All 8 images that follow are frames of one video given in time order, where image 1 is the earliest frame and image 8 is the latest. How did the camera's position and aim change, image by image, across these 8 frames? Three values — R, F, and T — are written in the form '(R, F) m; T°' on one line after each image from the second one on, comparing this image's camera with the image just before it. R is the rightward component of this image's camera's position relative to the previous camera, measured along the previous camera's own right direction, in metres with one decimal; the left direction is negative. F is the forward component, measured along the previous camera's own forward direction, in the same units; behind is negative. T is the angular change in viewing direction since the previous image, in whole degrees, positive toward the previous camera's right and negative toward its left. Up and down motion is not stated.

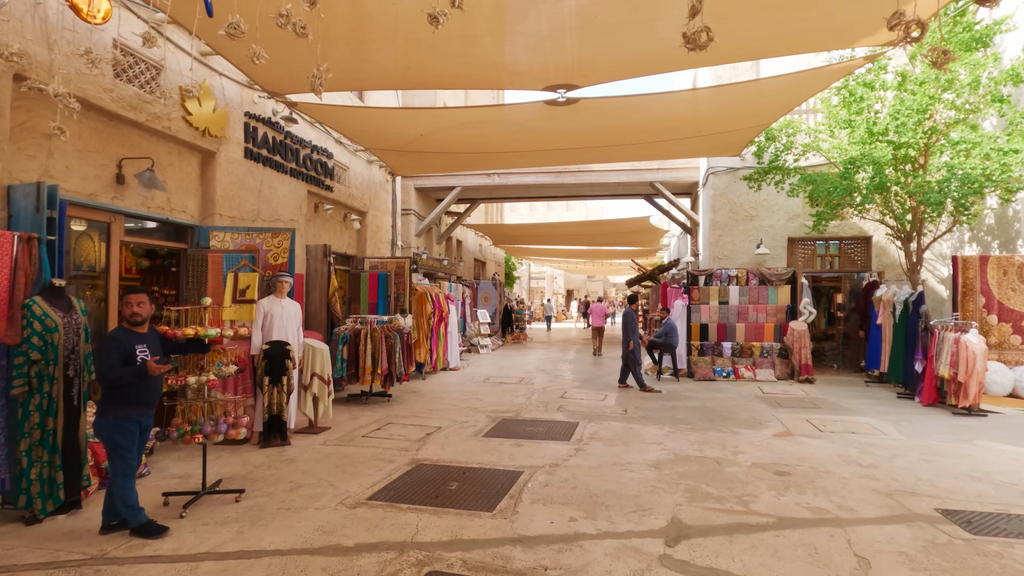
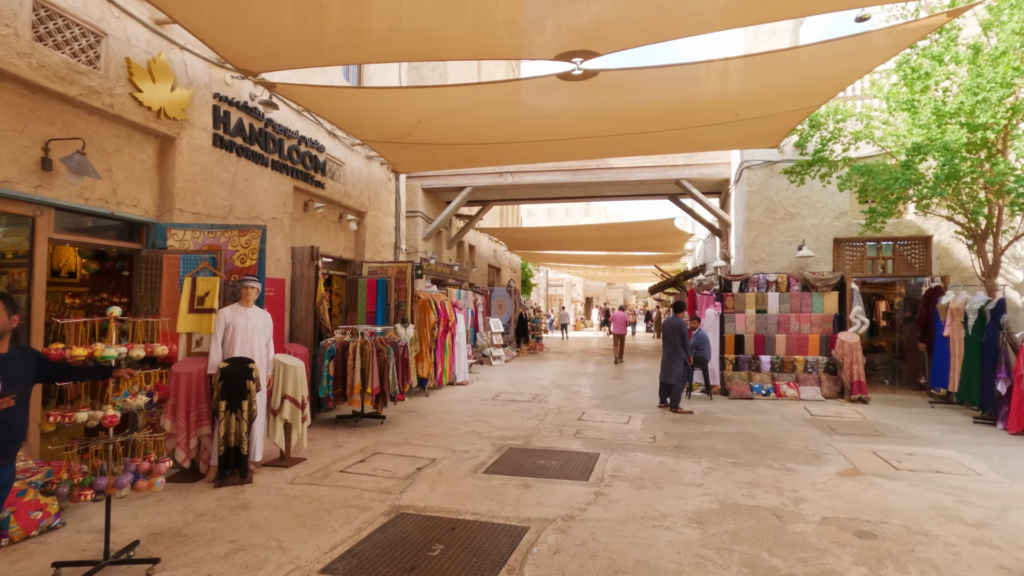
(+0.1, +0.8) m; -2°
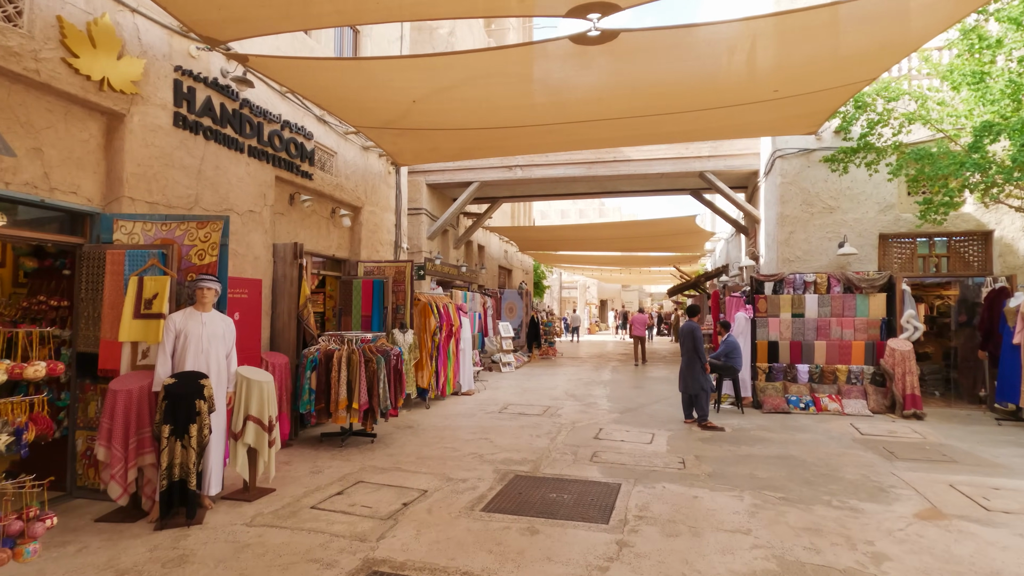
(+0.1, +0.7) m; -1°
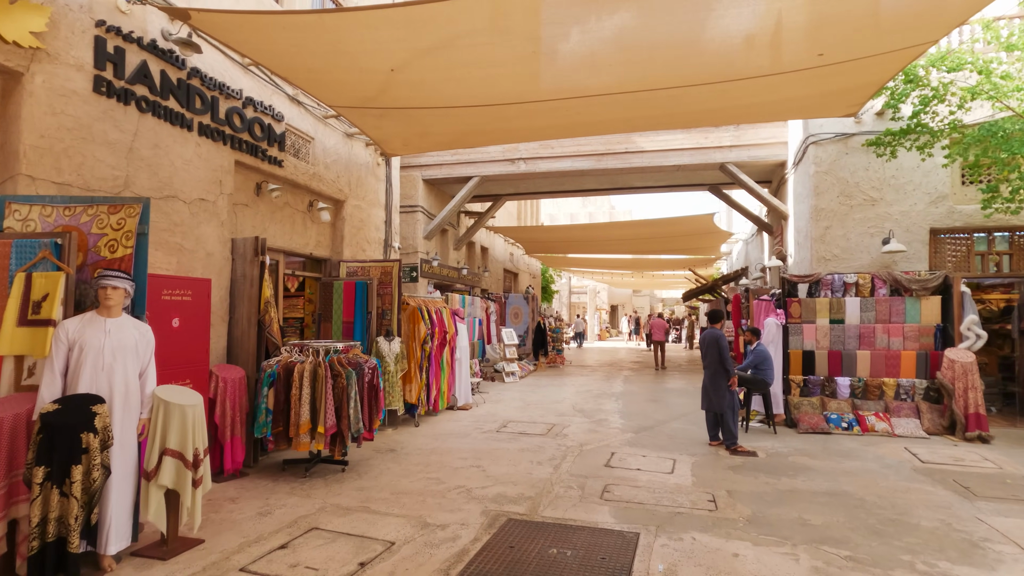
(+0.1, +0.8) m; -1°
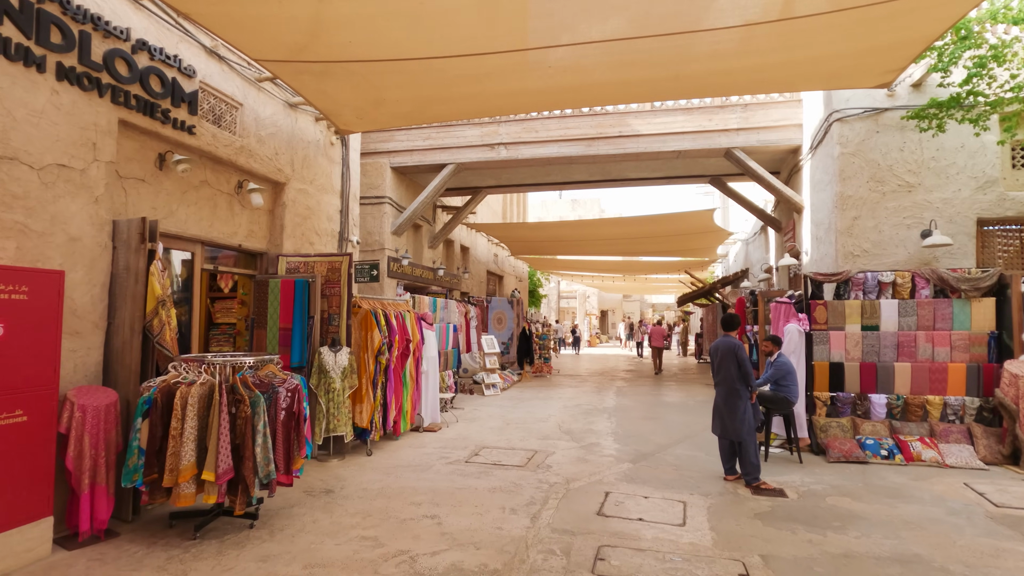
(+0.2, +1.0) m; +1°
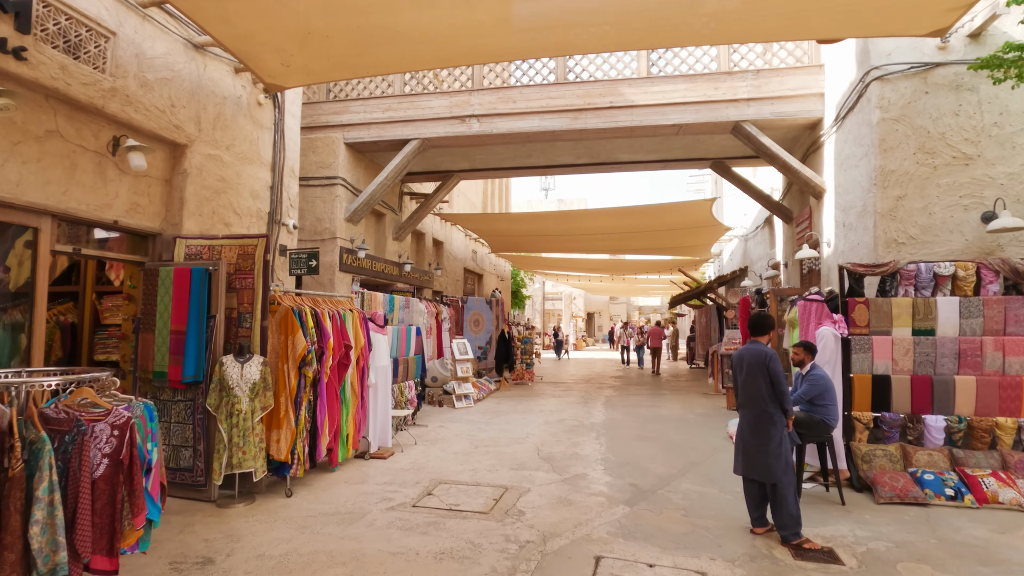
(+0.2, +1.1) m; +1°
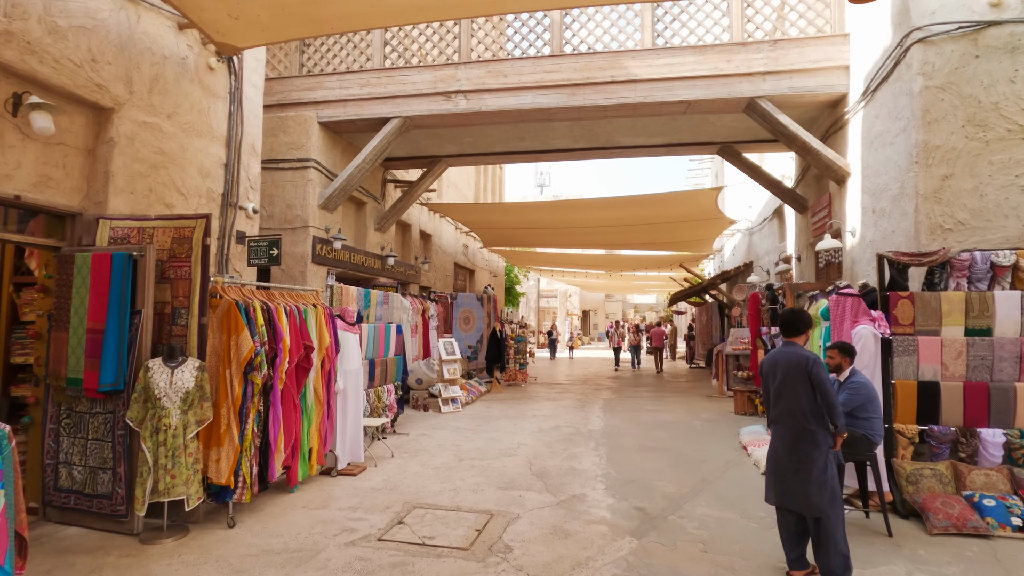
(+0.1, +0.6) m; +1°
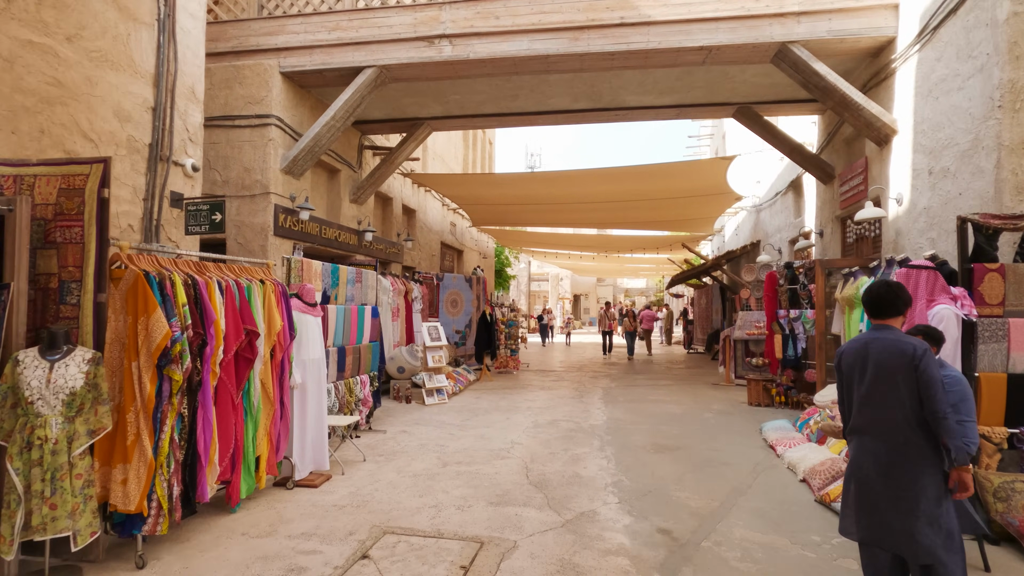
(0.0, +0.8) m; +1°
